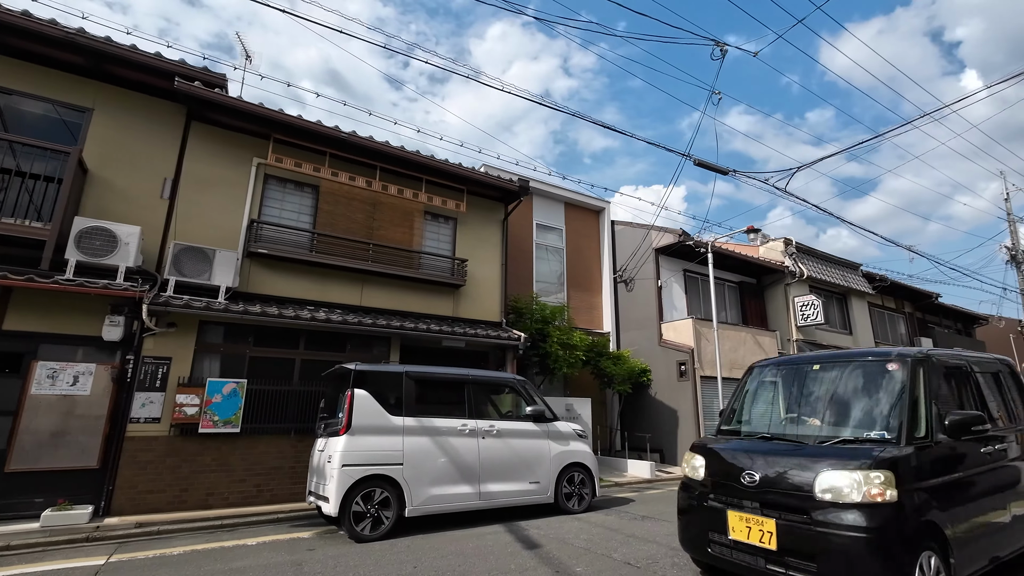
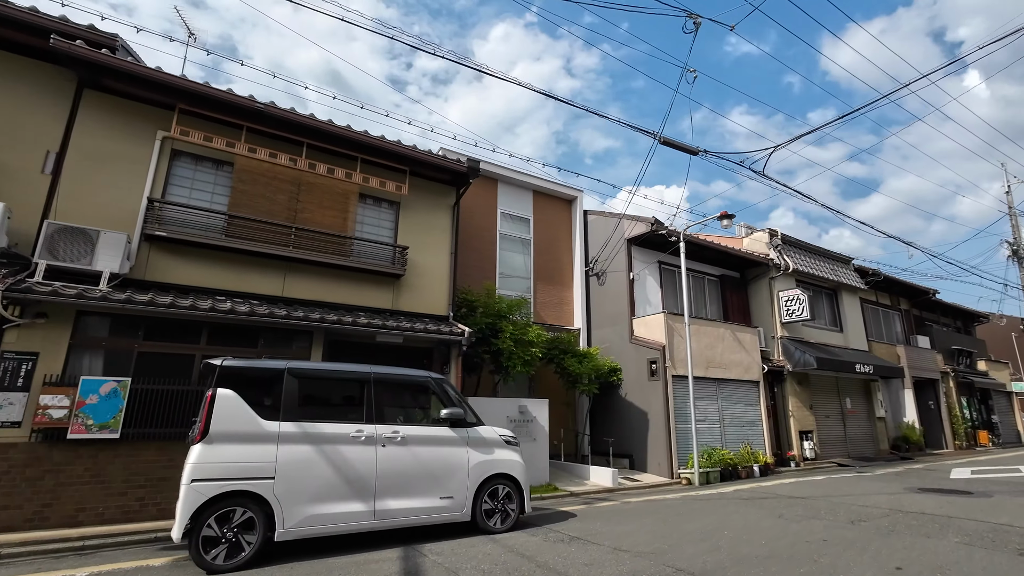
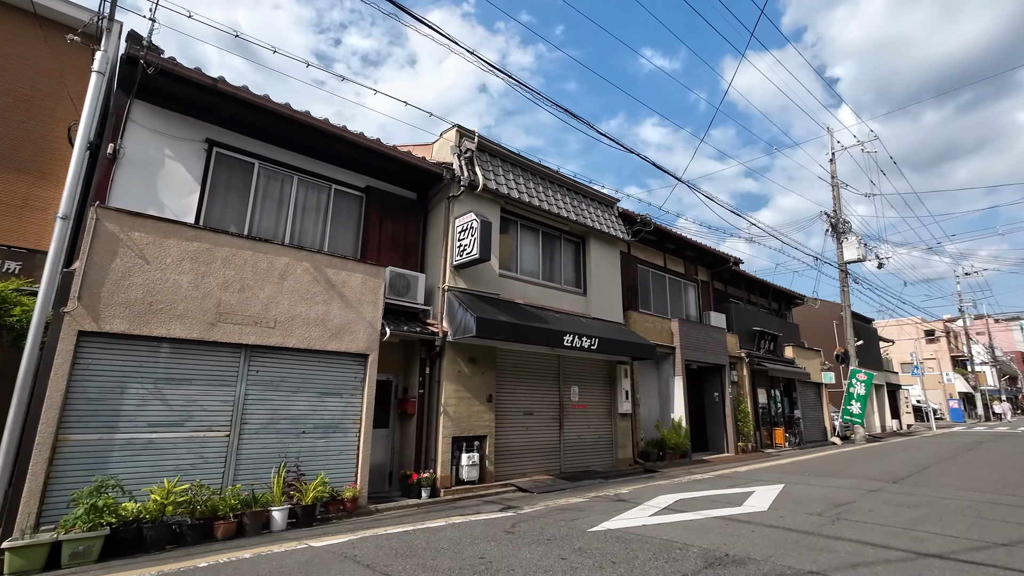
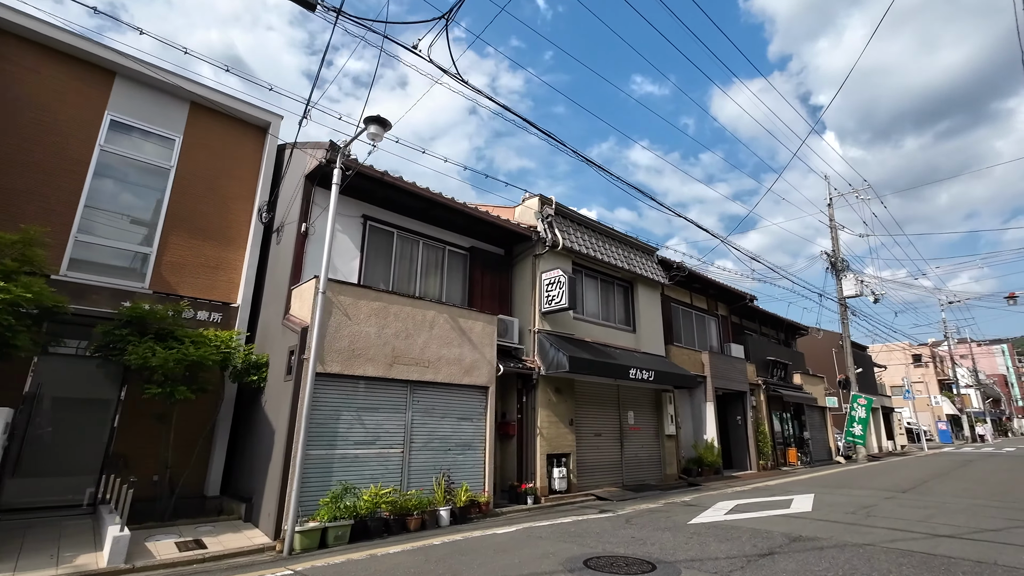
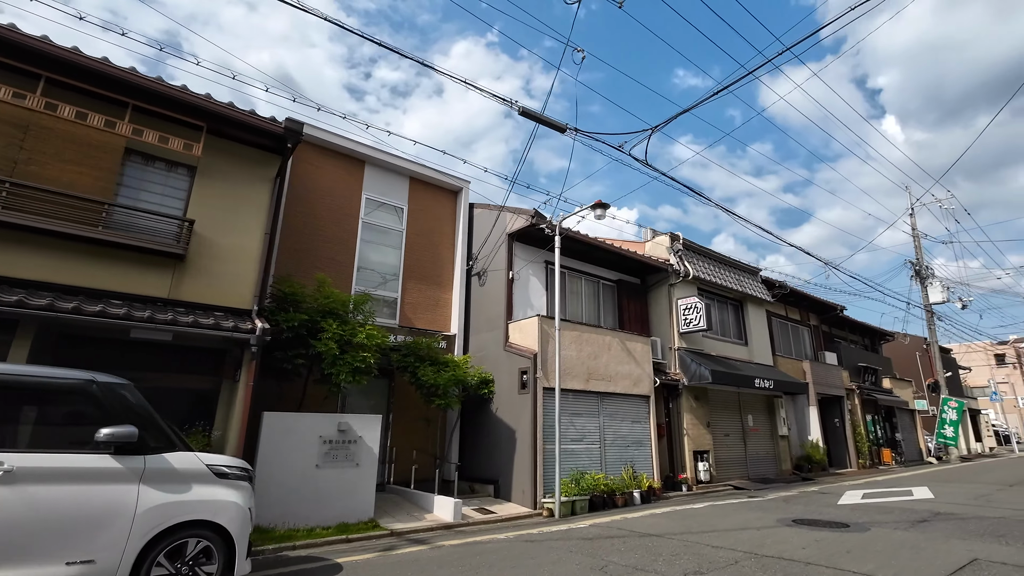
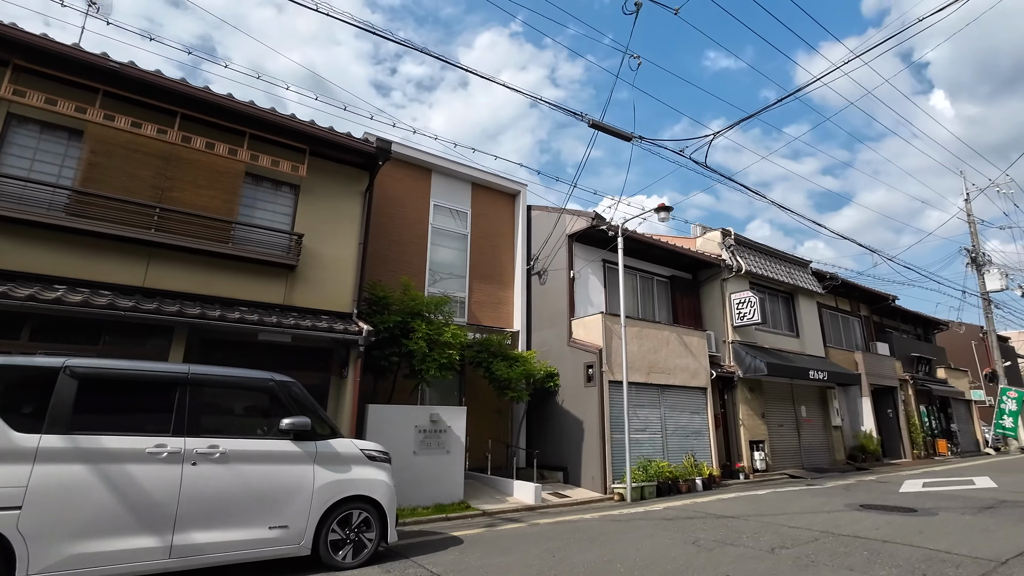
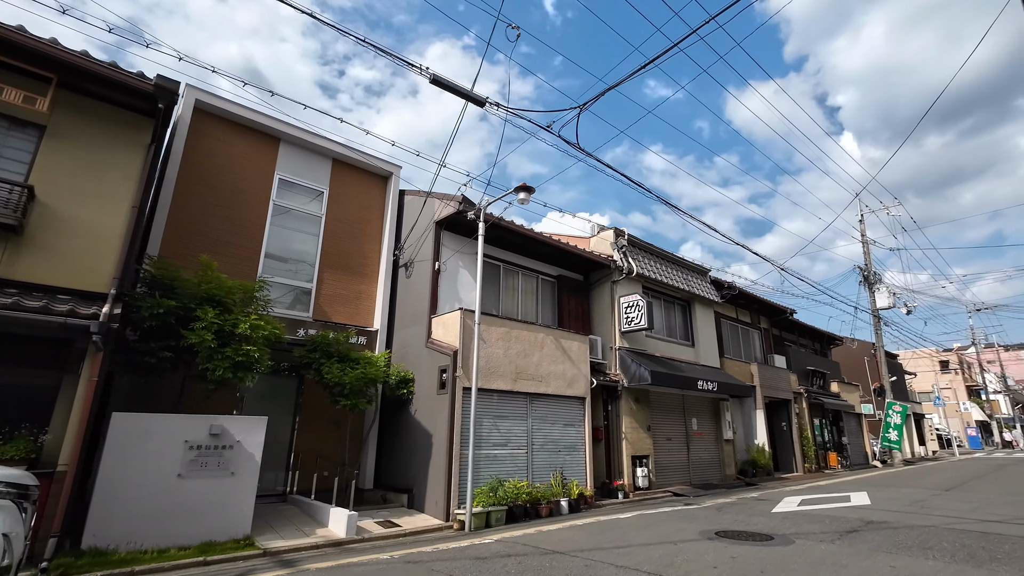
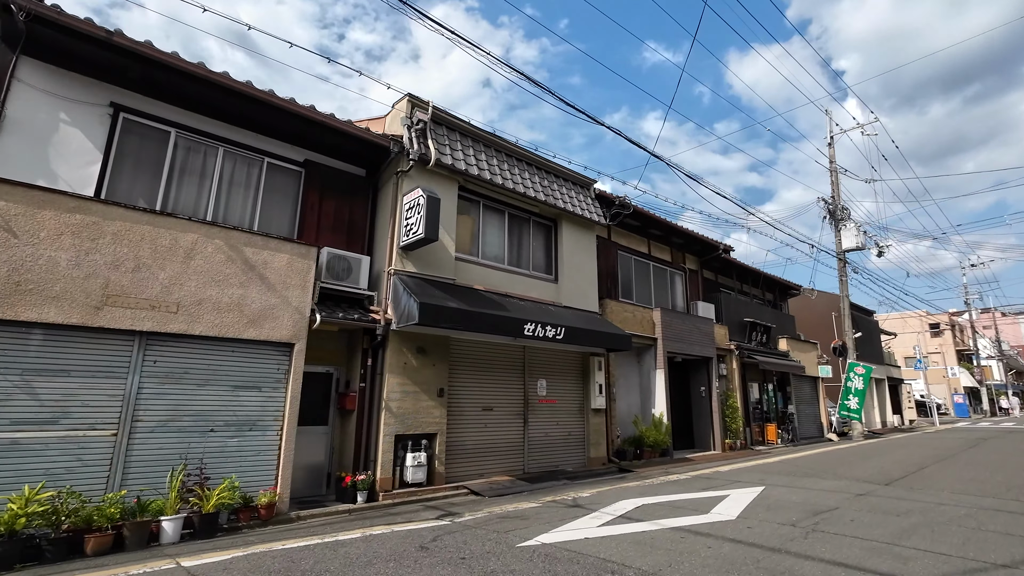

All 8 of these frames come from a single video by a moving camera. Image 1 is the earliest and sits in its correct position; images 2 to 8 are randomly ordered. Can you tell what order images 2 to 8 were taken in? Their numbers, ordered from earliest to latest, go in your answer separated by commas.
2, 6, 5, 7, 4, 3, 8
